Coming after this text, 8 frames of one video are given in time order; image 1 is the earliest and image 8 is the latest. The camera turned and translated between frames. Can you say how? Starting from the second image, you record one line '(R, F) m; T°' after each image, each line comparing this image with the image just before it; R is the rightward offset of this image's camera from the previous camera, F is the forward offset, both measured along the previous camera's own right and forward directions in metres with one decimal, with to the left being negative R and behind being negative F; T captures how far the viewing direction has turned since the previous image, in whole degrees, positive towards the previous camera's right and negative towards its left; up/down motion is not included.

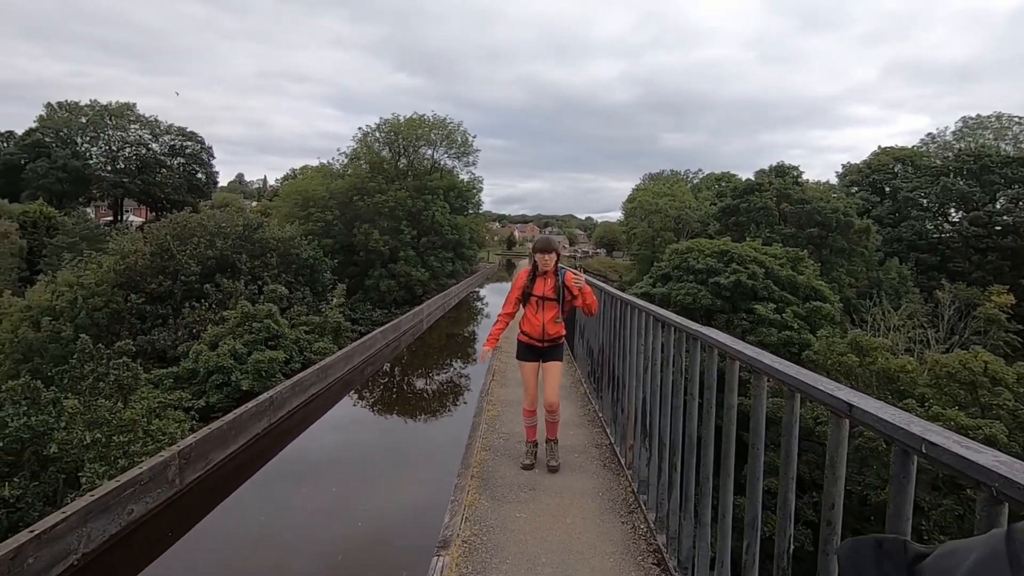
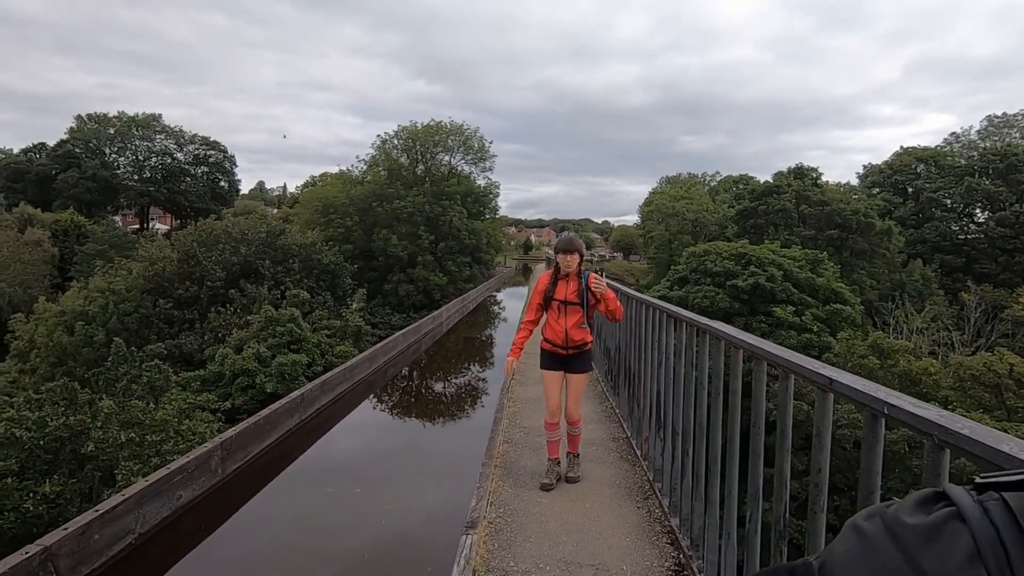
(0.0, -0.1) m; -2°
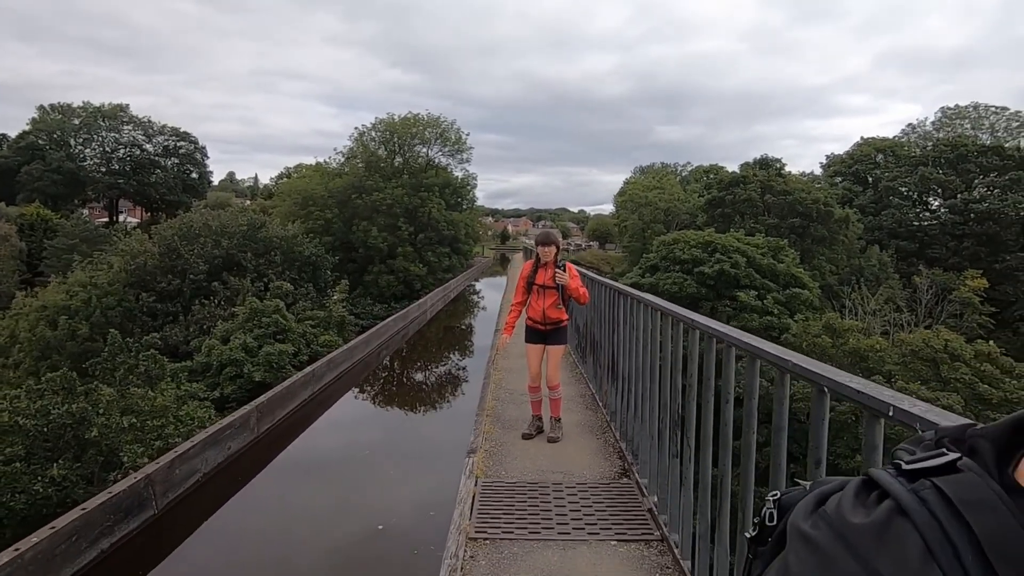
(0.0, -0.5) m; +2°
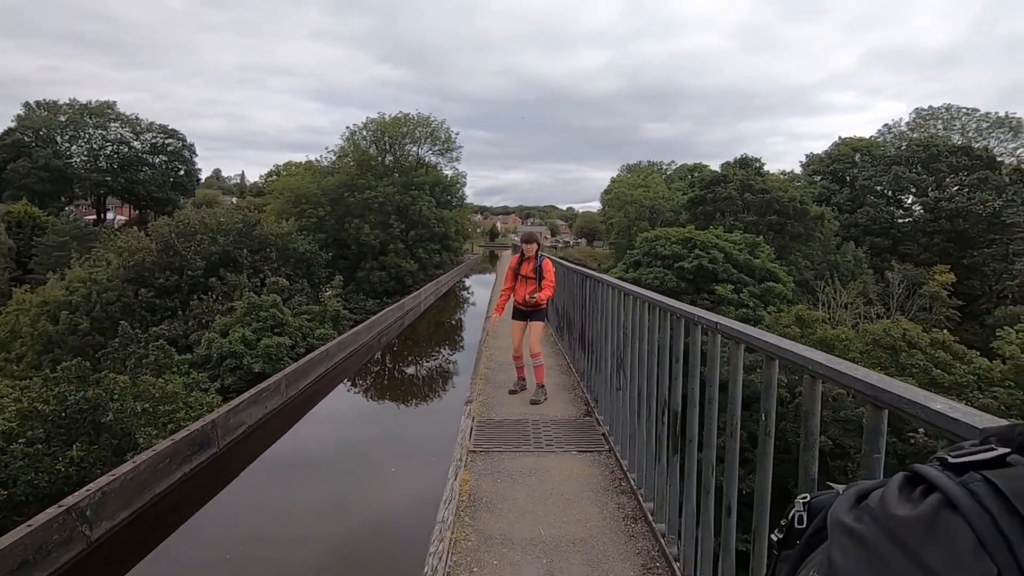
(0.0, -0.5) m; +1°
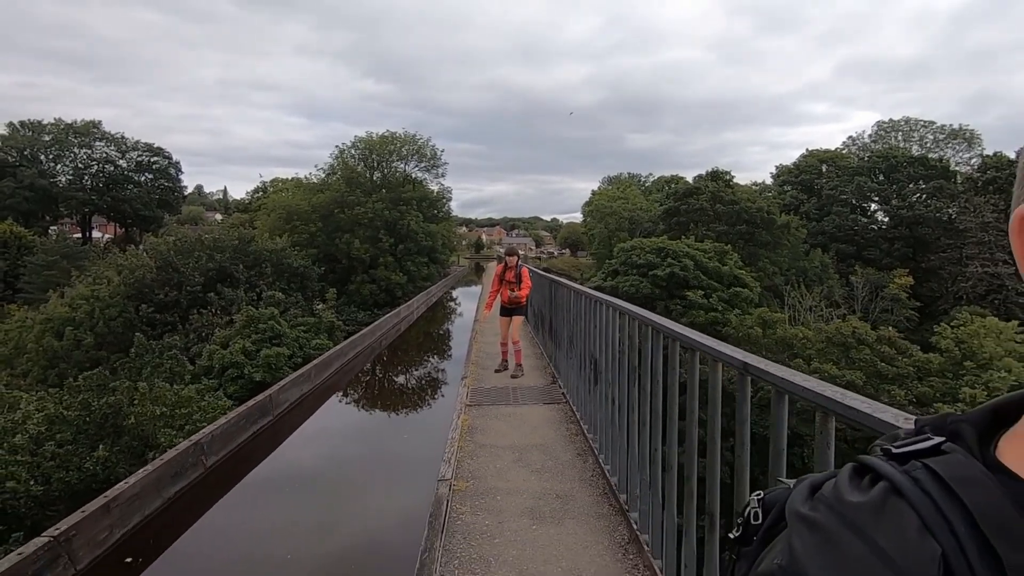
(0.0, -0.8) m; +1°
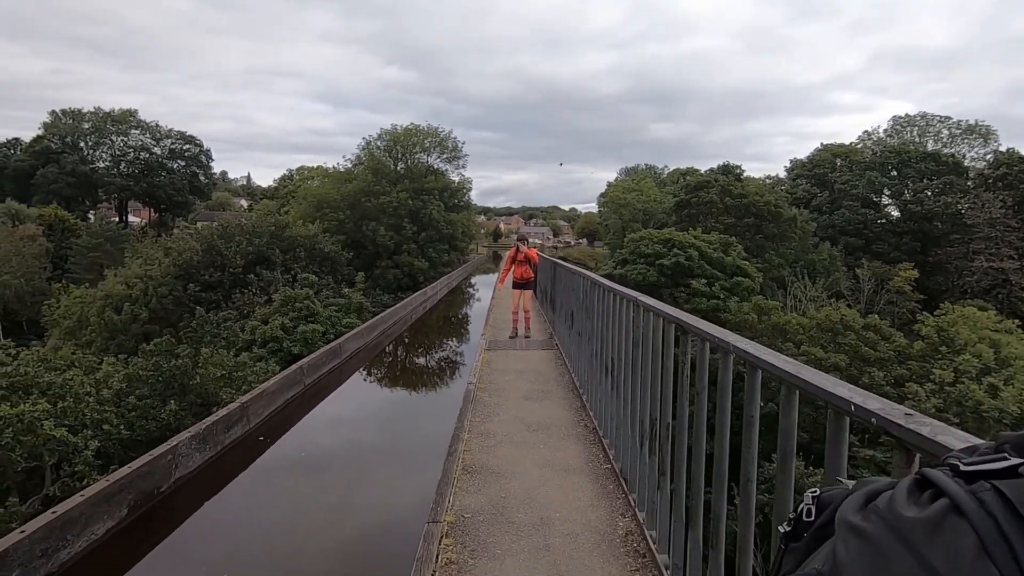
(+0.1, -1.0) m; -2°
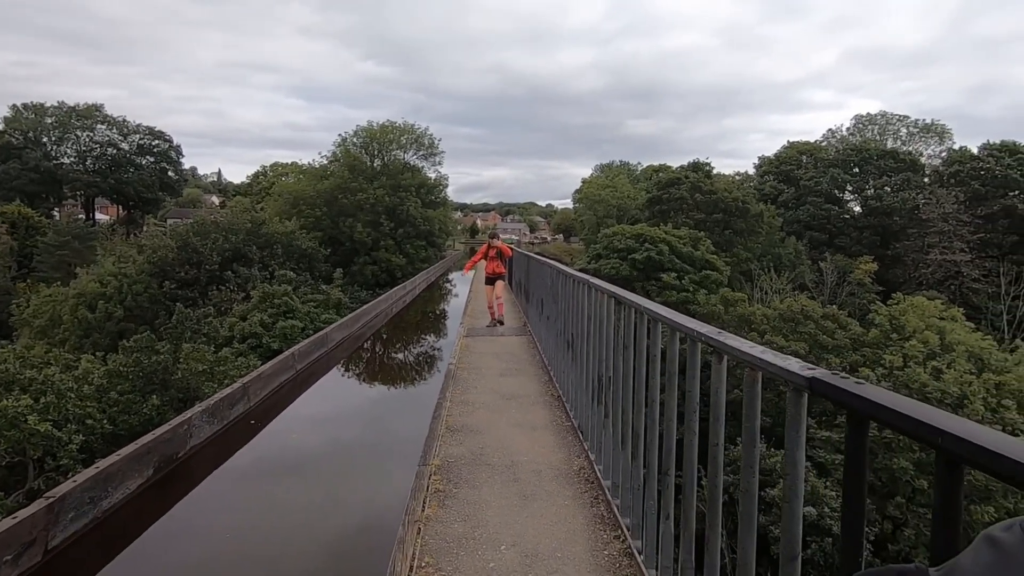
(0.0, -0.3) m; +2°
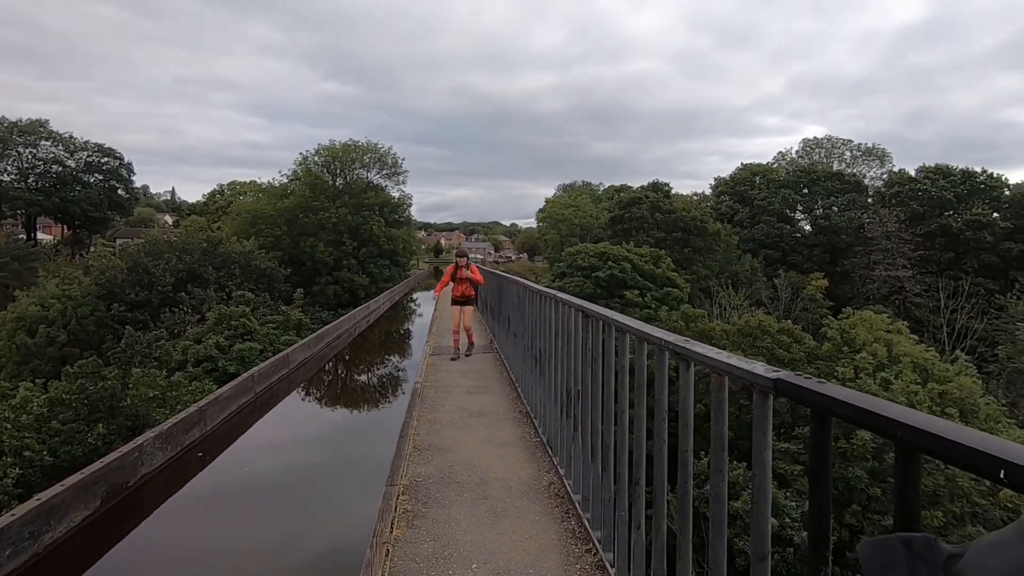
(0.0, 0.0) m; +4°
